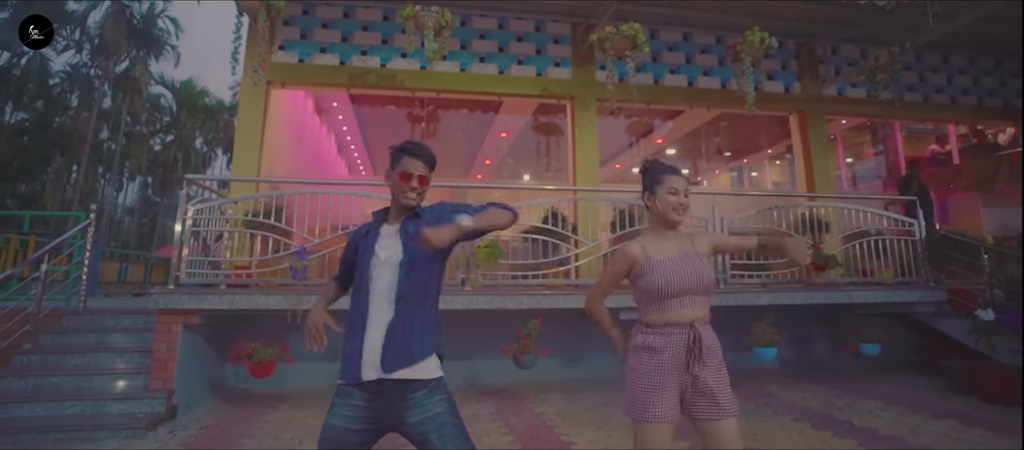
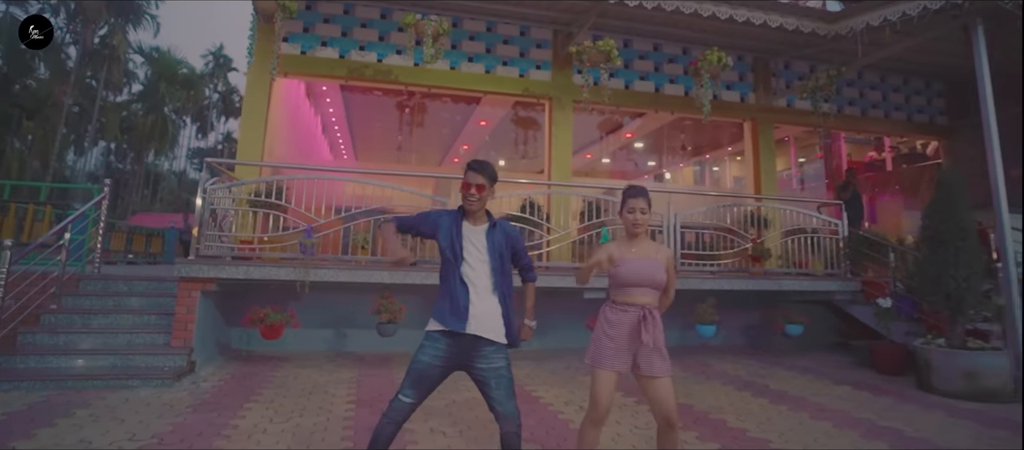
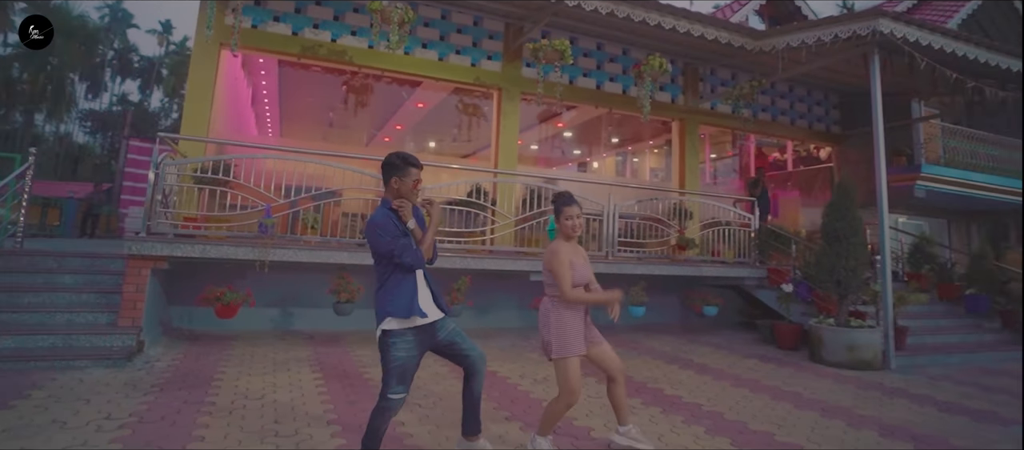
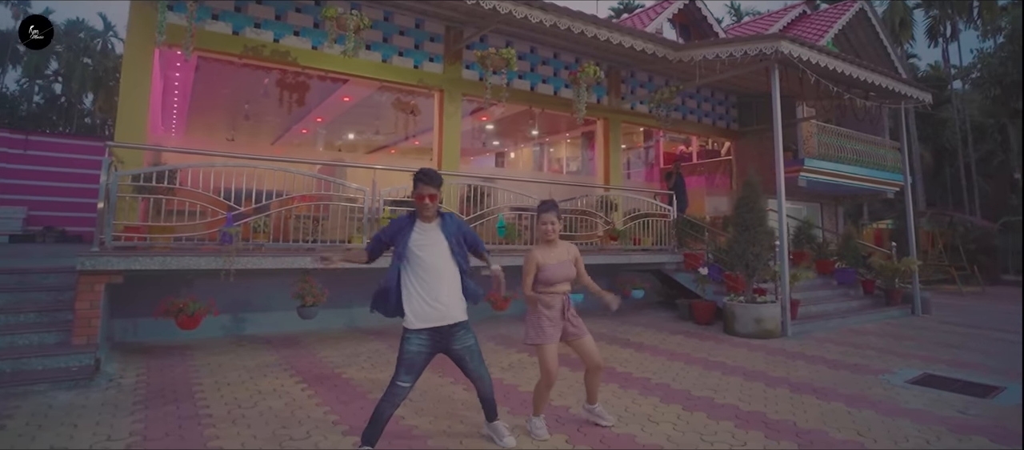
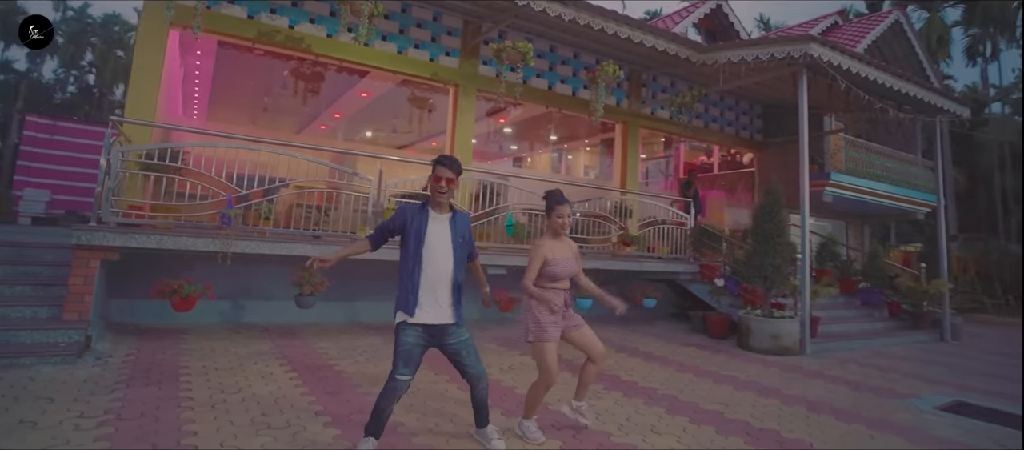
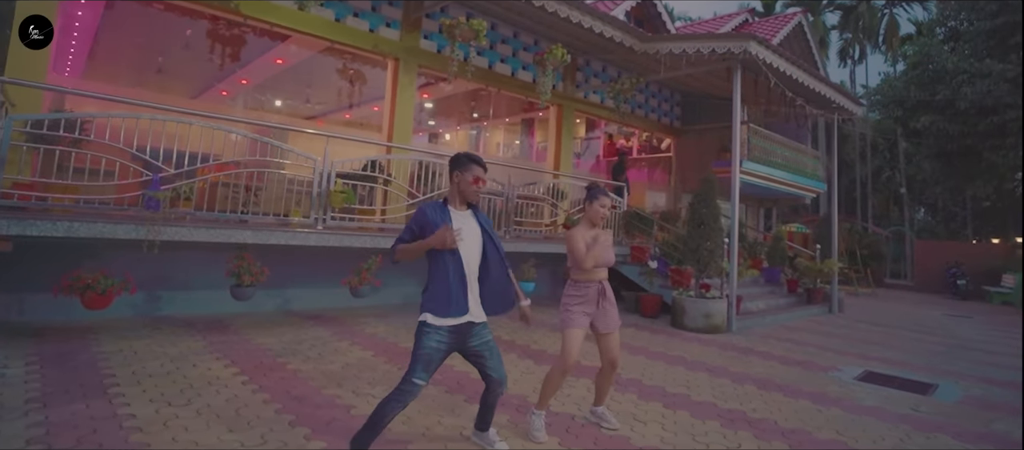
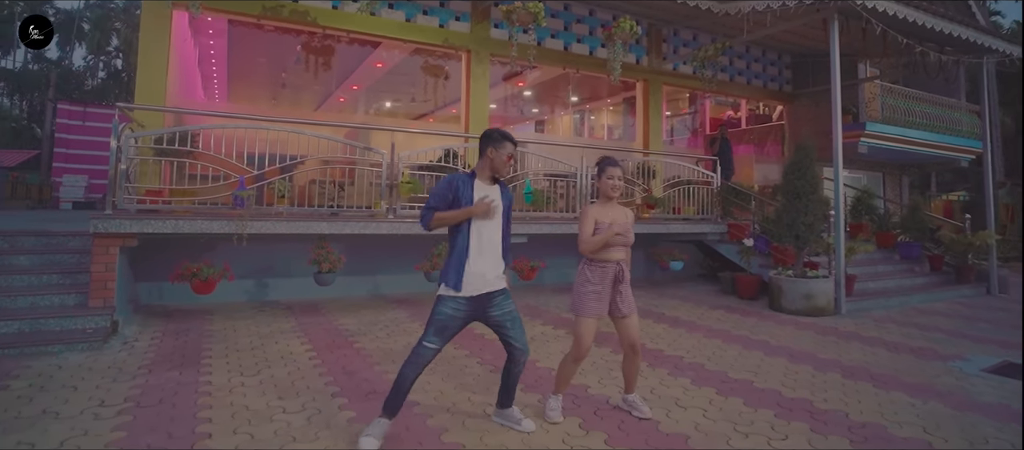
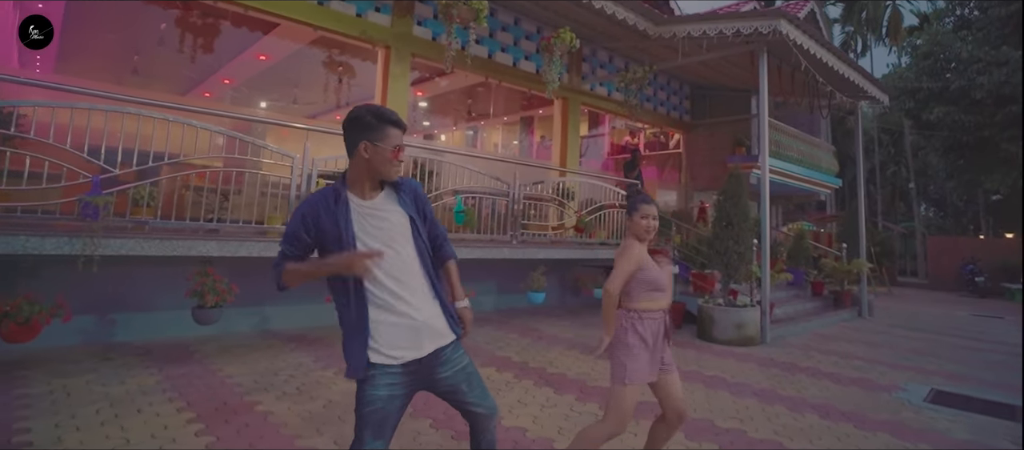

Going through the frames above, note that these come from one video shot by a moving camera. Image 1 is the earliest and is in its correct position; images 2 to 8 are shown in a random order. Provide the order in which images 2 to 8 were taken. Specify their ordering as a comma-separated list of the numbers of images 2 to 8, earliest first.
2, 3, 5, 6, 8, 4, 7
